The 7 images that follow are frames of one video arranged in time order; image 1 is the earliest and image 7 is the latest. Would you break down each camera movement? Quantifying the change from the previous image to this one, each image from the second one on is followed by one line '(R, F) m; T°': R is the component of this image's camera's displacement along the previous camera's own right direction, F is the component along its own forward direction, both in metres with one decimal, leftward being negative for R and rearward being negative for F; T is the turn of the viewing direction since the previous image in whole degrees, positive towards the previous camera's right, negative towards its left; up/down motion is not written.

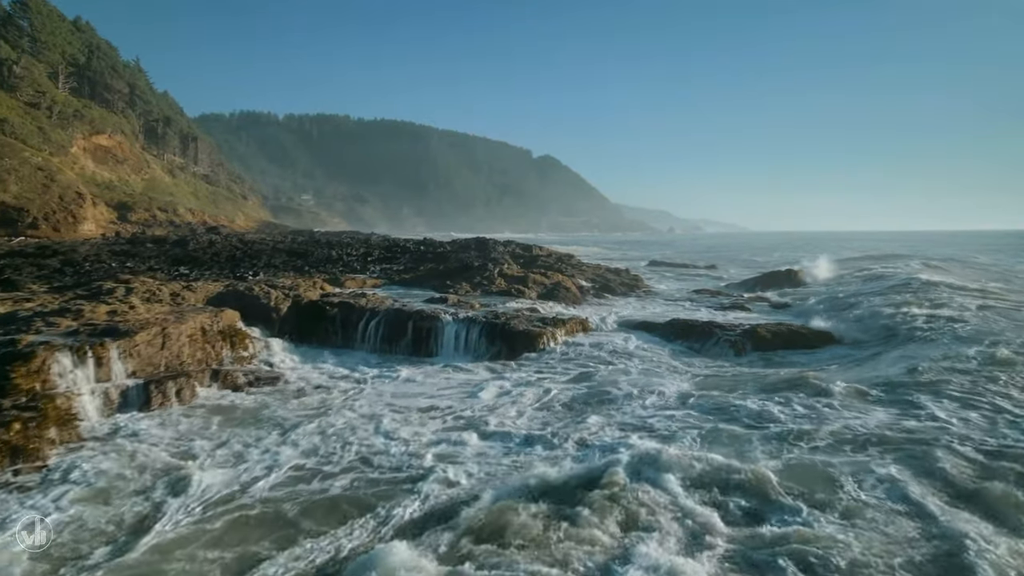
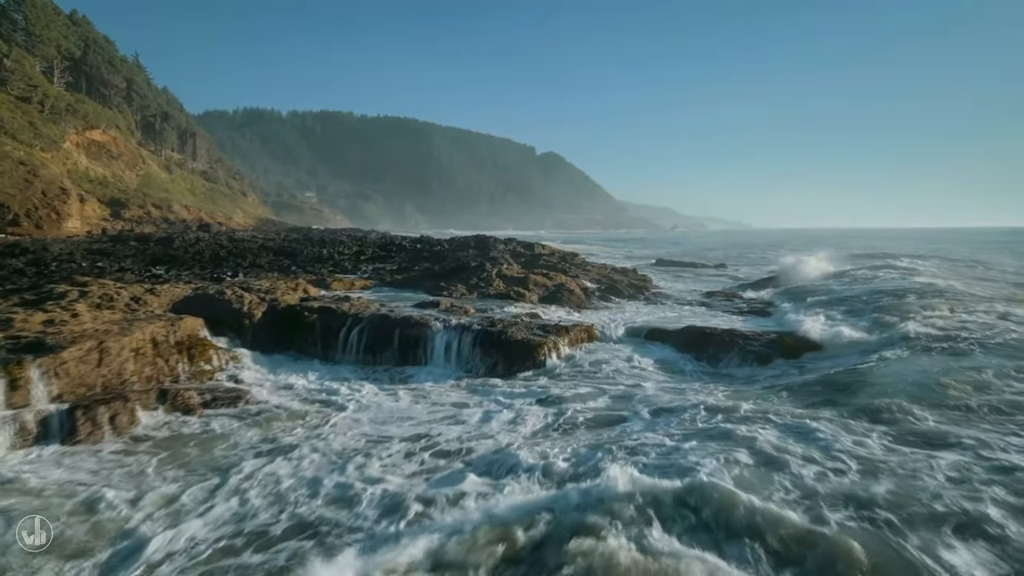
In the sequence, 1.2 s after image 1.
(+0.2, +1.5) m; 0°
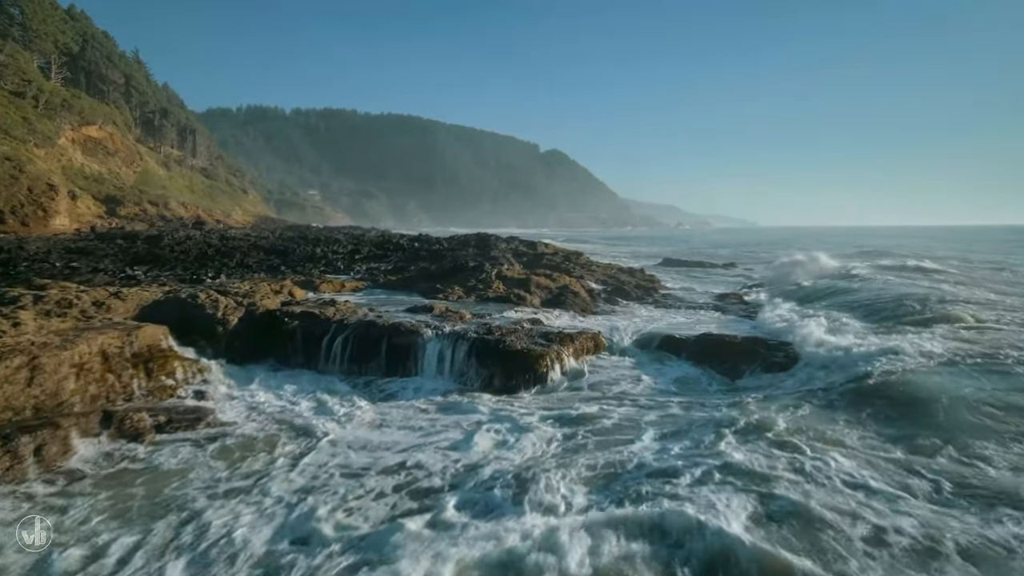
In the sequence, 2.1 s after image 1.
(+0.1, +1.2) m; 0°
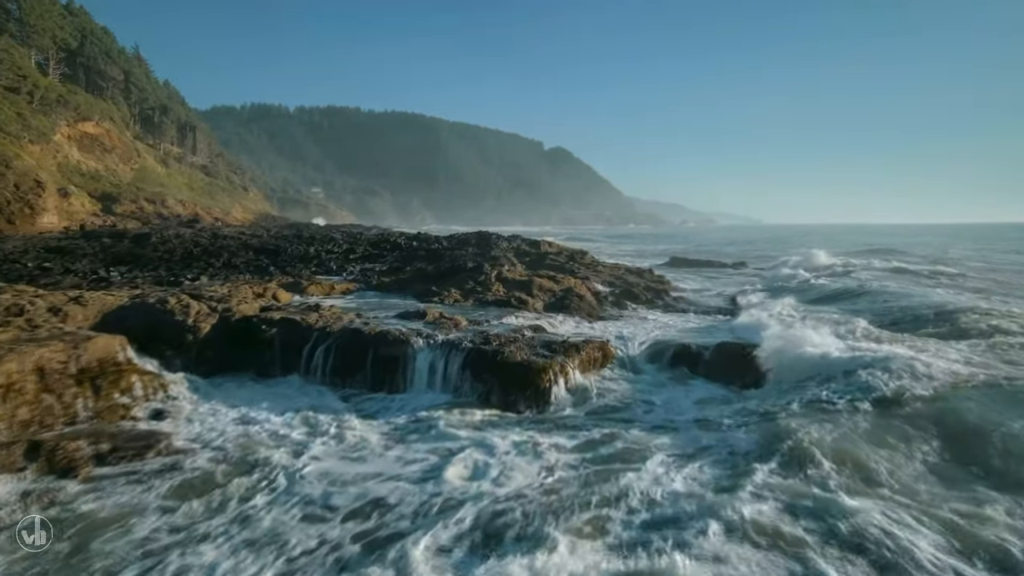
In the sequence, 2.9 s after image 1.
(+0.1, +1.2) m; 0°
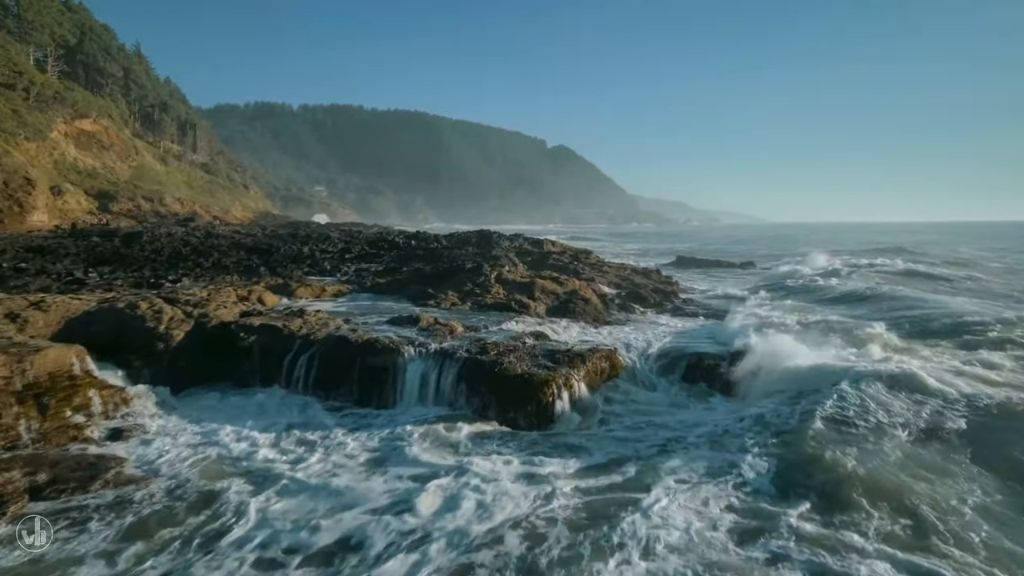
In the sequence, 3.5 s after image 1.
(+0.1, +1.0) m; 0°
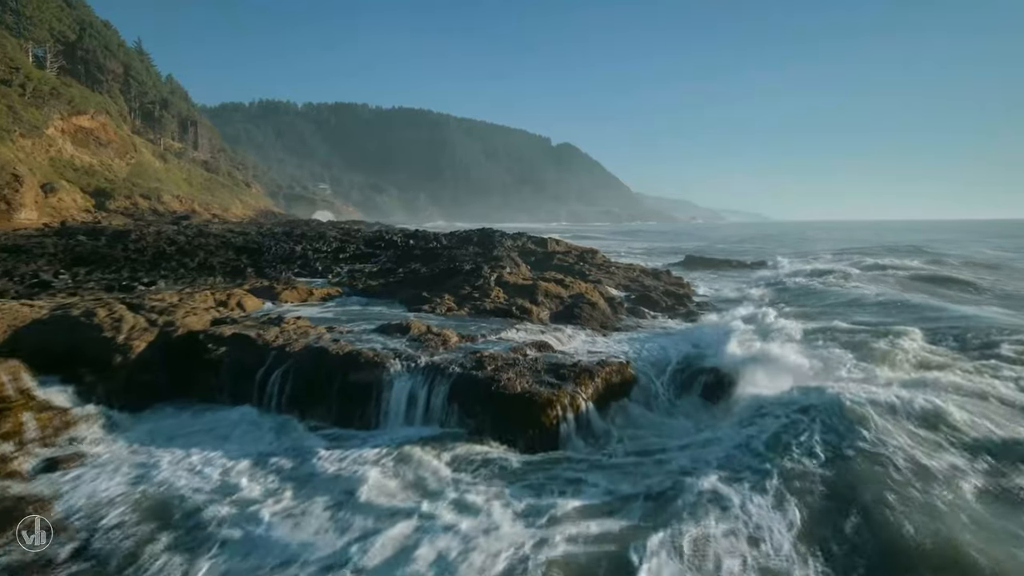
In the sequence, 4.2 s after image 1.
(+0.1, +1.2) m; 0°
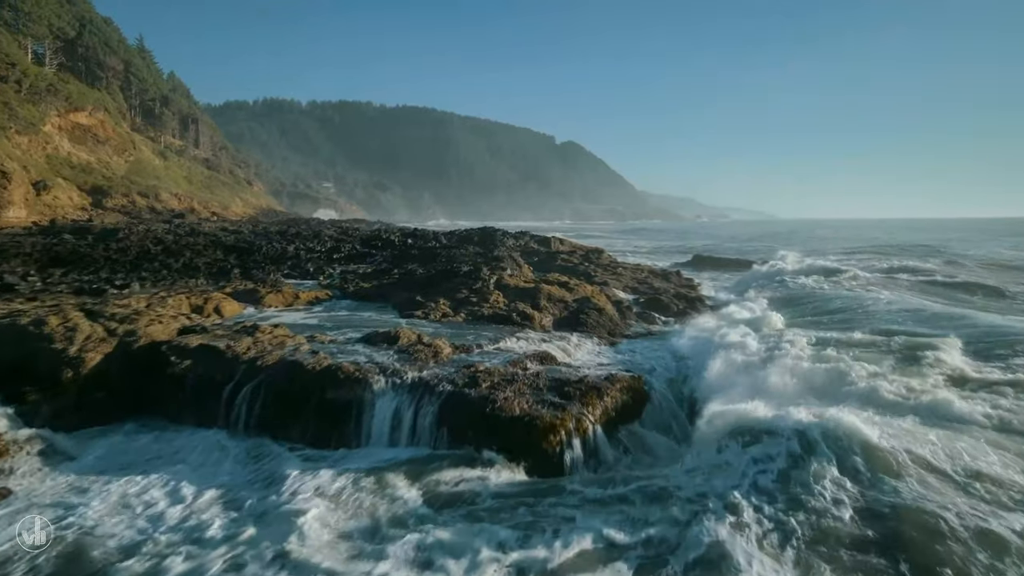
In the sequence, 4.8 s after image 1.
(+0.1, +1.1) m; 0°
